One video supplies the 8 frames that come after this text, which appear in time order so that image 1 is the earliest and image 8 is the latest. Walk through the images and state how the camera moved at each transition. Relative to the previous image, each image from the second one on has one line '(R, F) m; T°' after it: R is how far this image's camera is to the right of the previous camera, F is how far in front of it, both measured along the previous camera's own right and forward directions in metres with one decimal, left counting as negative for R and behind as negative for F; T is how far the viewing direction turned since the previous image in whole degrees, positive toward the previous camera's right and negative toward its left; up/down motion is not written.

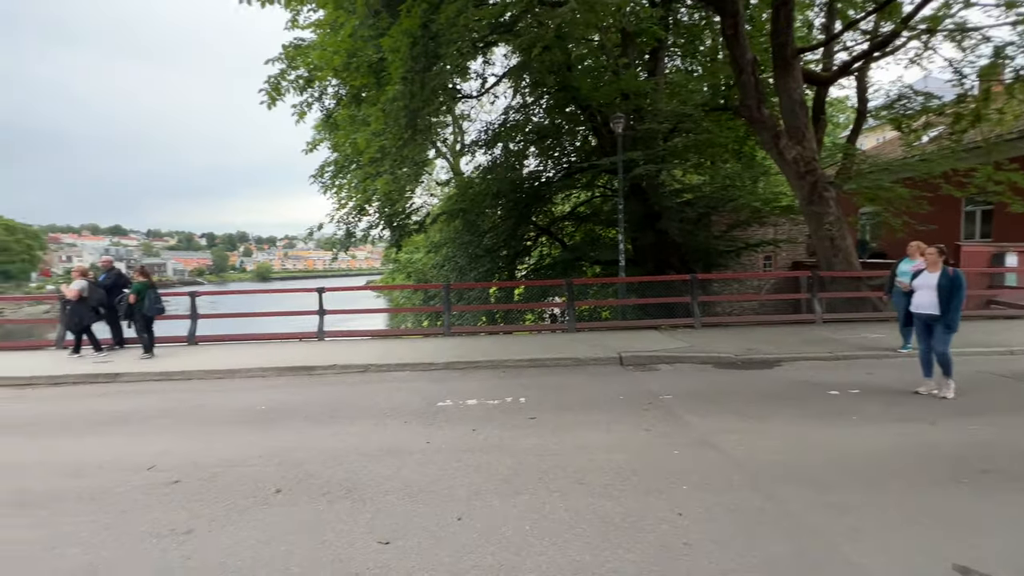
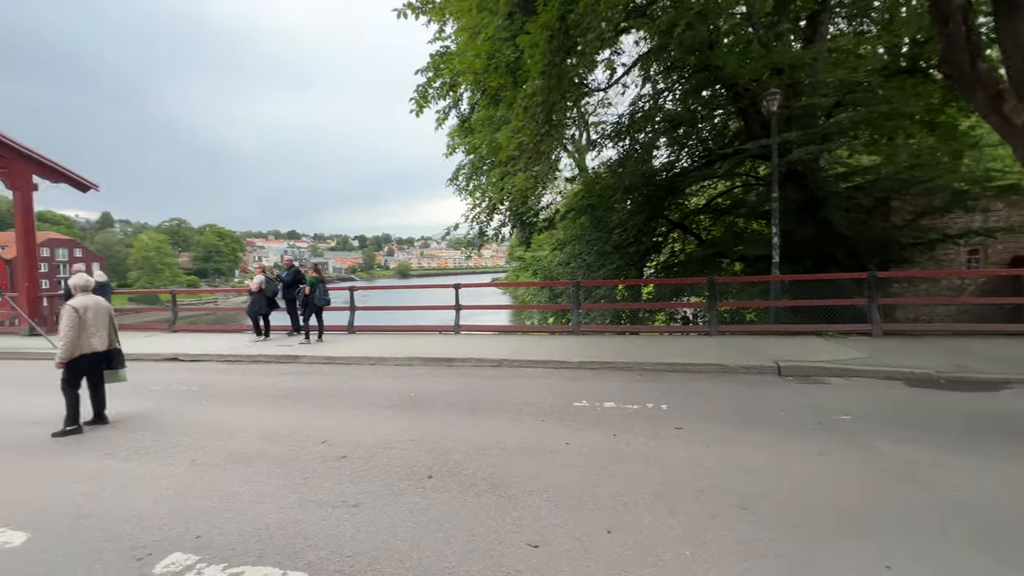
(-0.2, +0.1) m; -15°
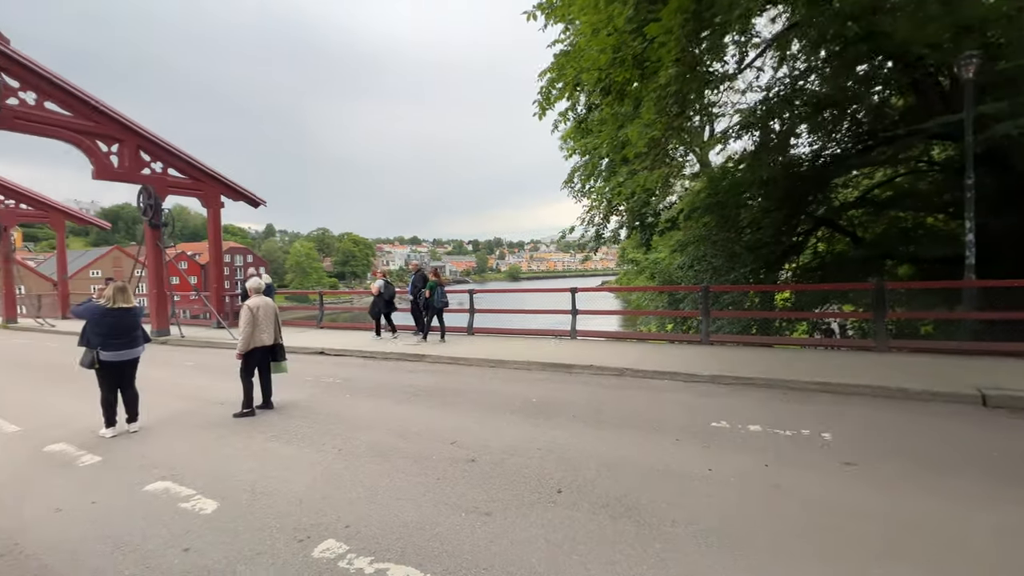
(-0.2, +0.2) m; -14°
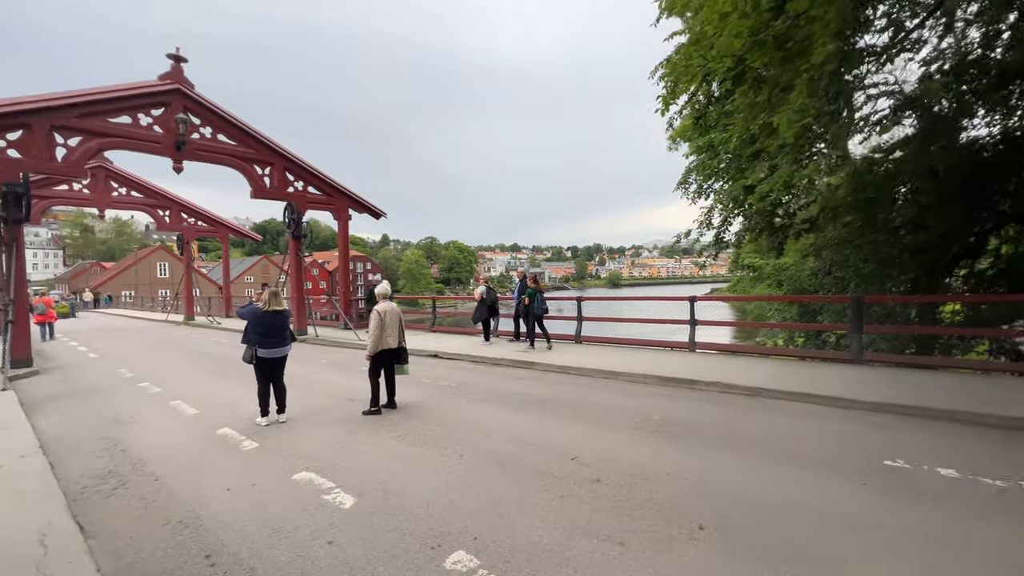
(-0.3, +0.2) m; -12°
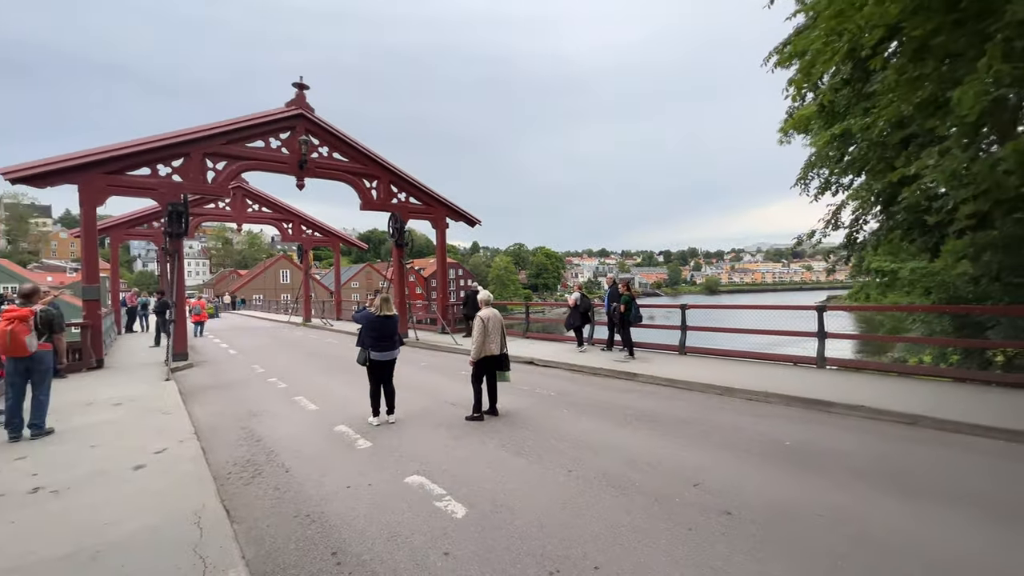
(-0.3, +0.2) m; -11°
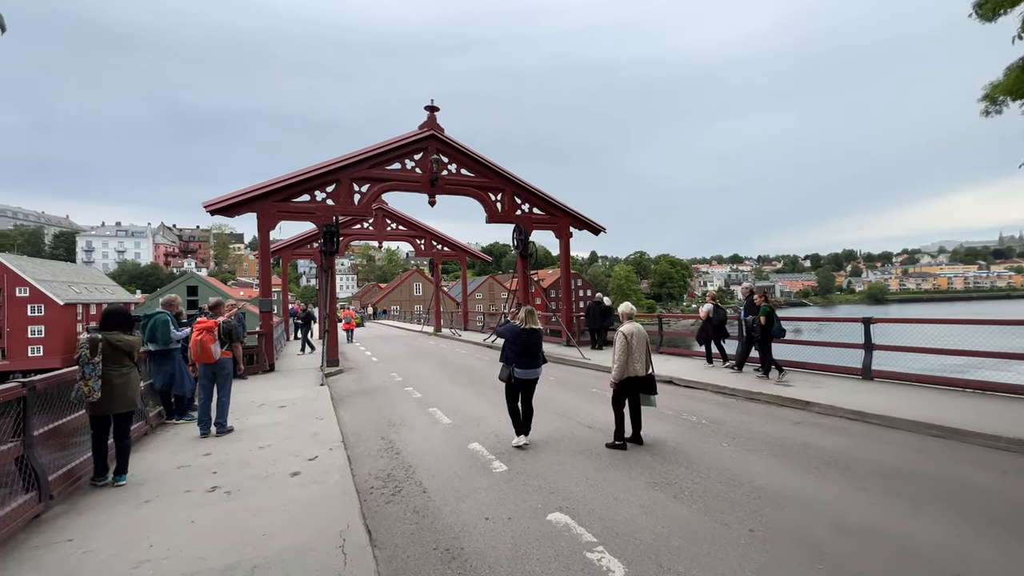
(-0.3, +0.5) m; -15°
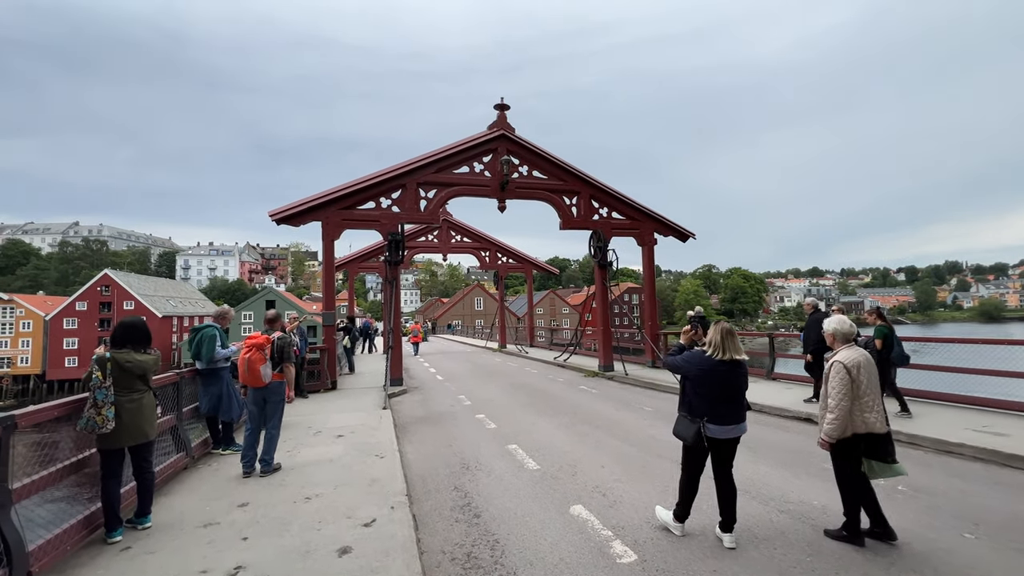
(-0.6, +1.5) m; -7°
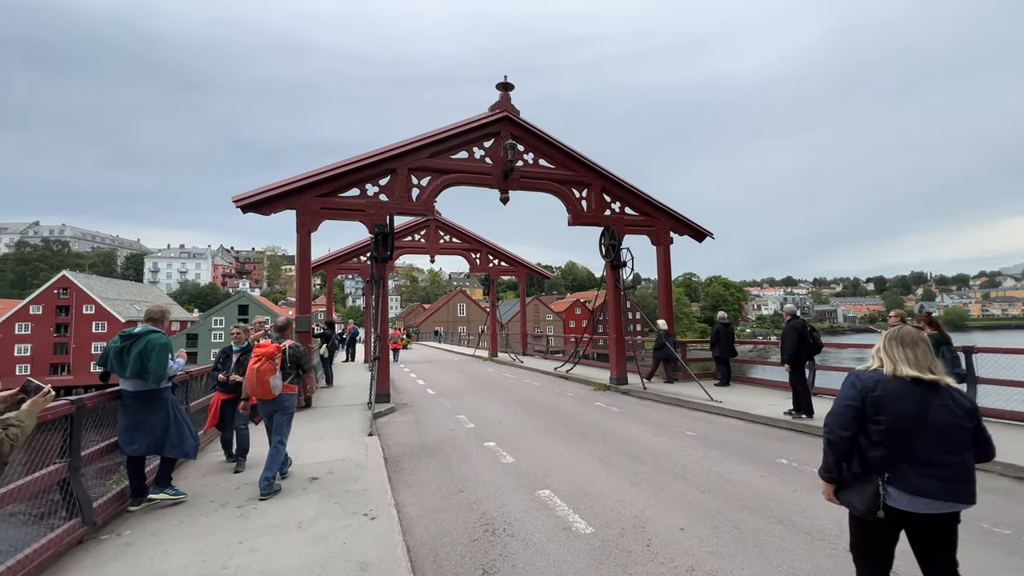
(-0.6, +1.7) m; +2°
